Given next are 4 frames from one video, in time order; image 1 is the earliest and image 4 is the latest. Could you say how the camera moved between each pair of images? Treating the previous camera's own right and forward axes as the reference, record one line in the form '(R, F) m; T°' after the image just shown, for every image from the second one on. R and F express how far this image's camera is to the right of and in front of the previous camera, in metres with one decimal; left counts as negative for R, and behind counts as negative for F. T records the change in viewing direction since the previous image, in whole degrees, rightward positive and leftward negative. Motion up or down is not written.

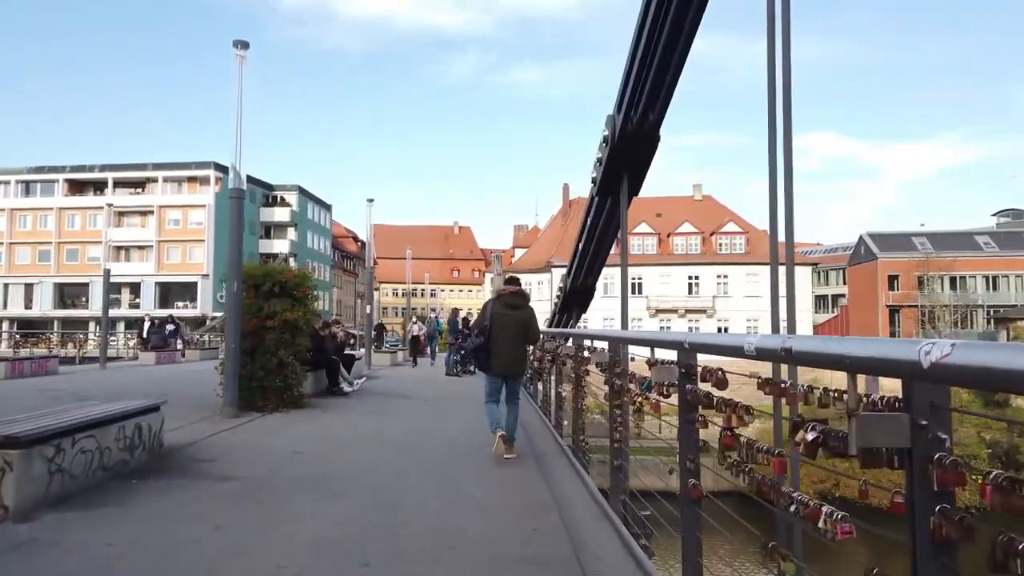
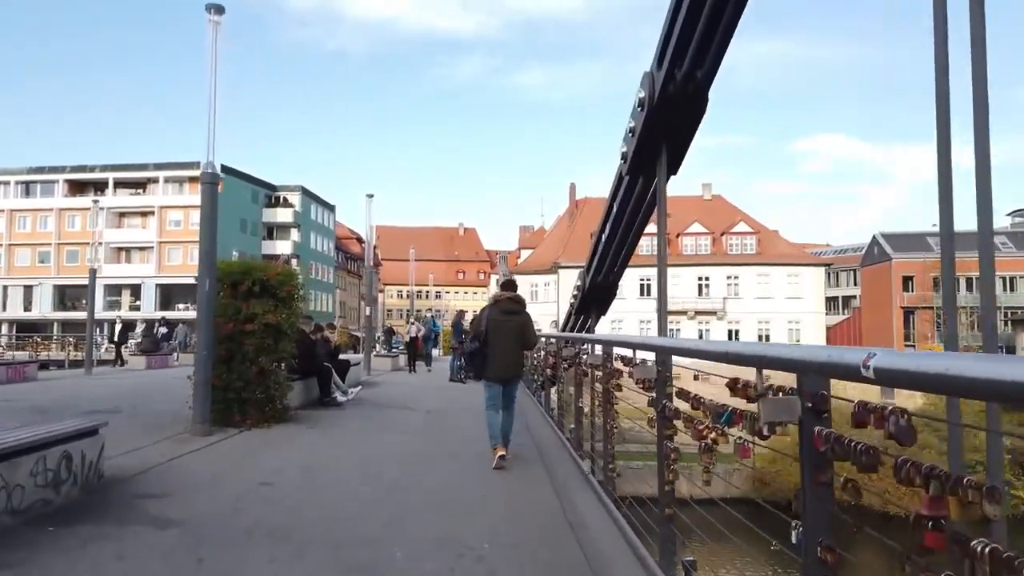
(-0.1, +1.2) m; 0°
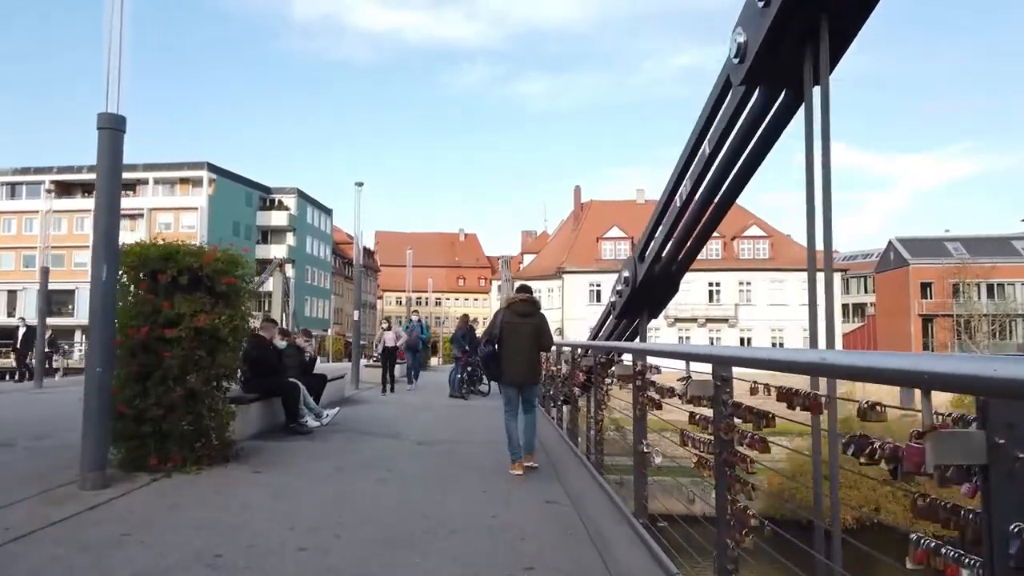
(-0.2, +2.5) m; 0°
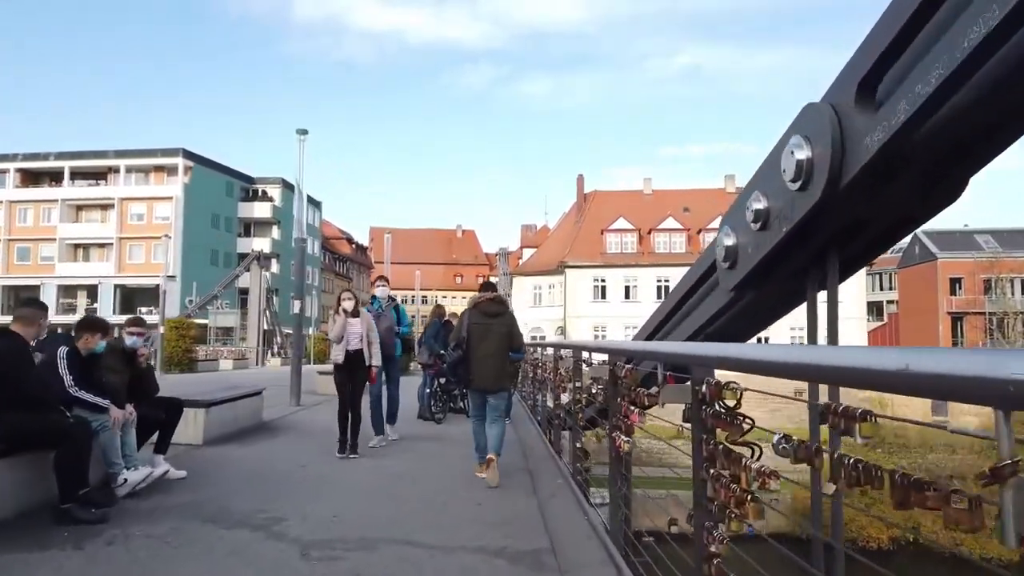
(+0.1, +4.5) m; 0°
